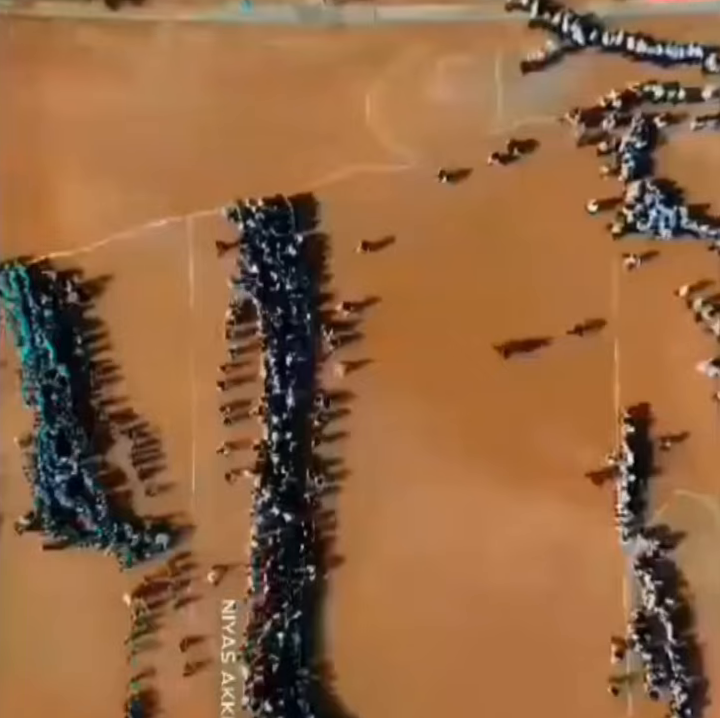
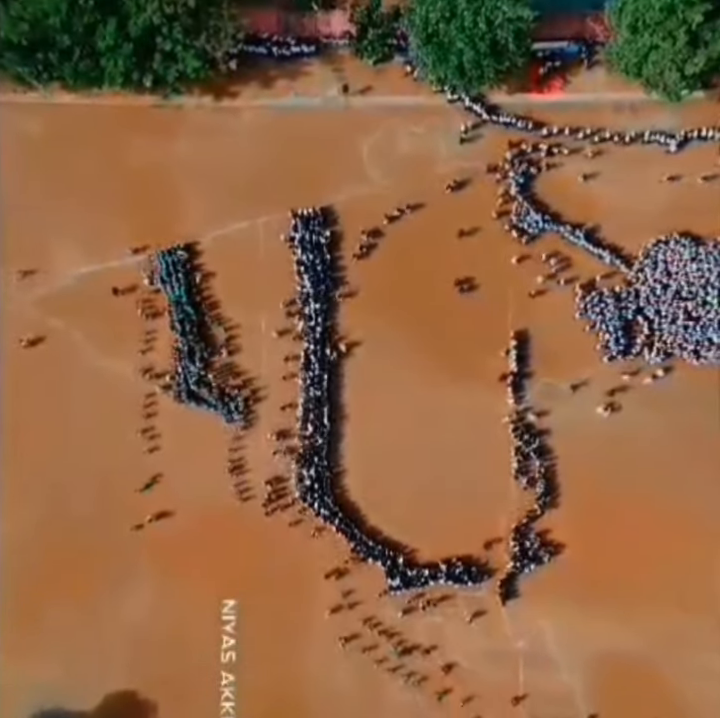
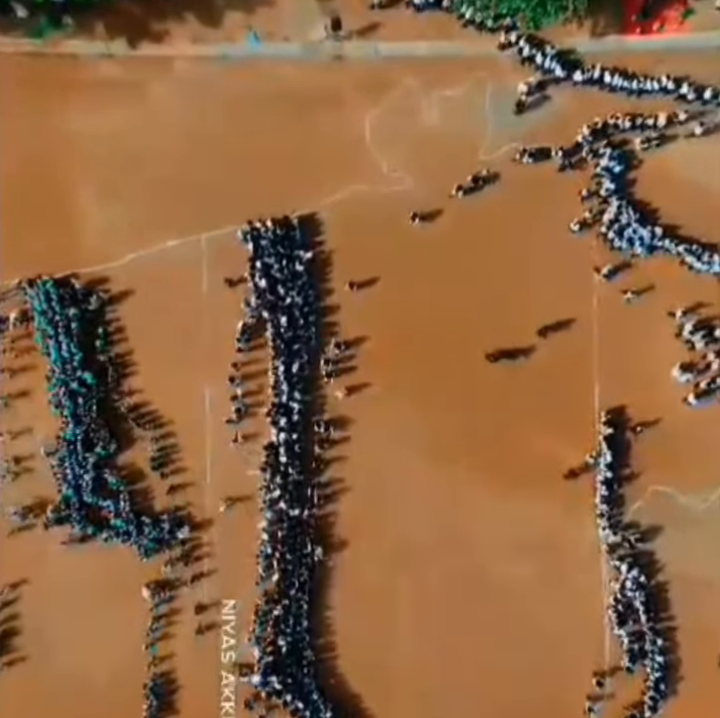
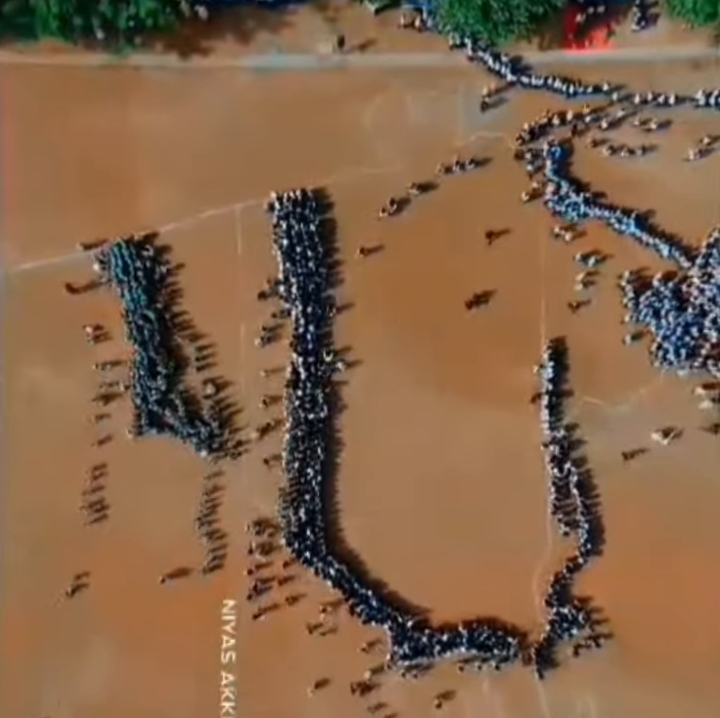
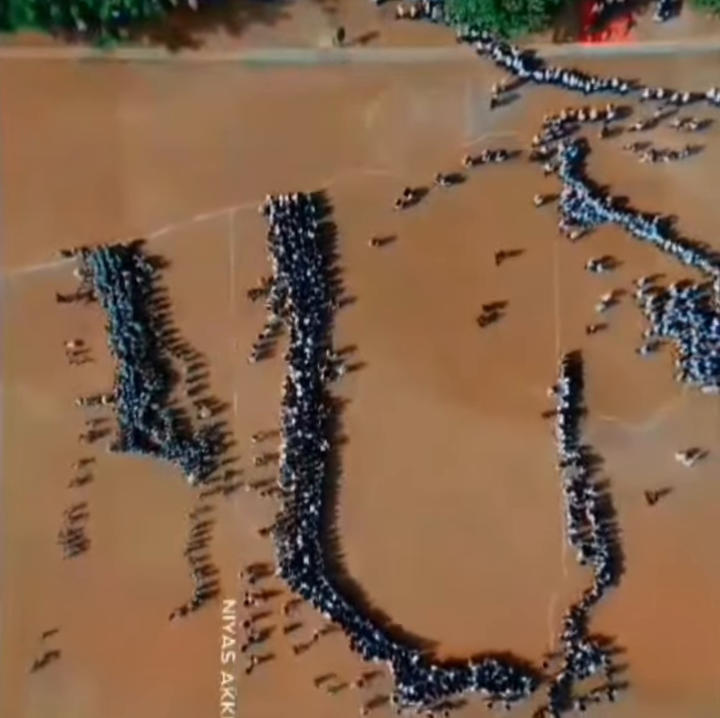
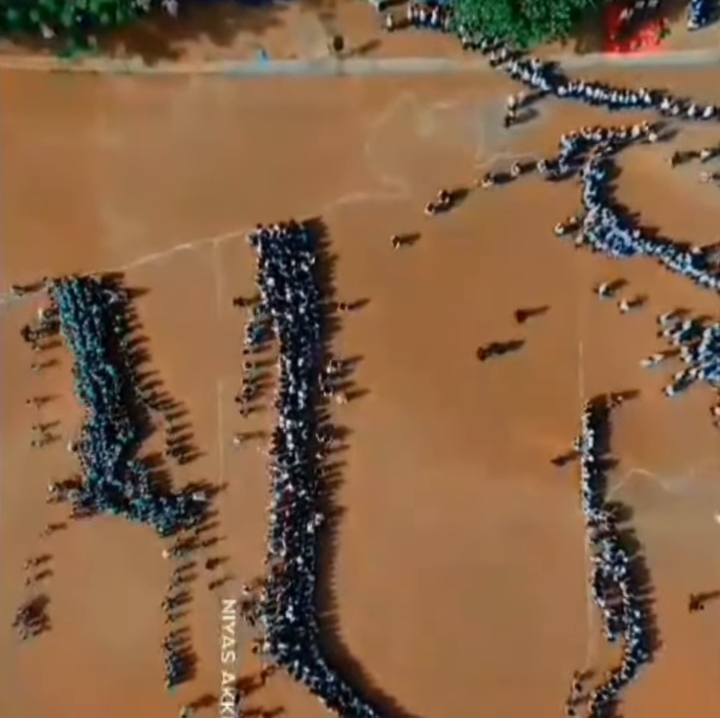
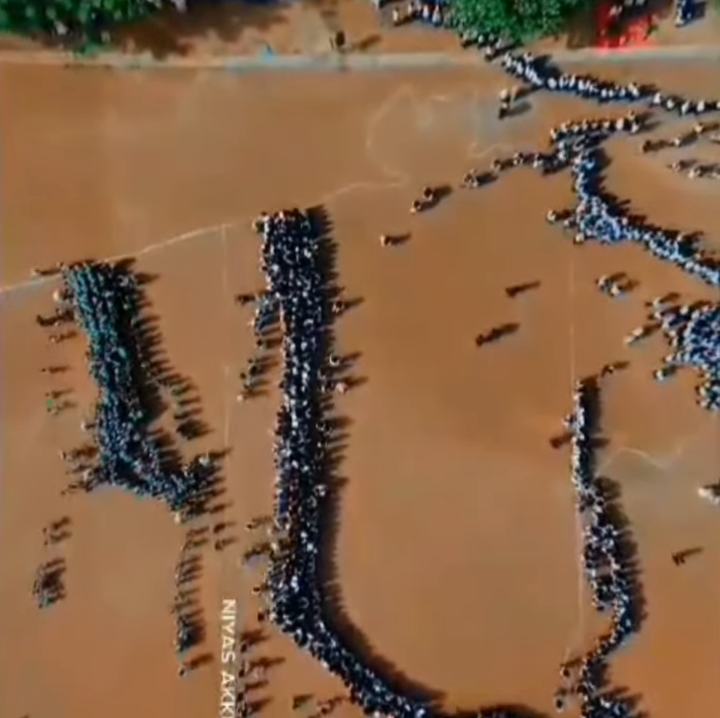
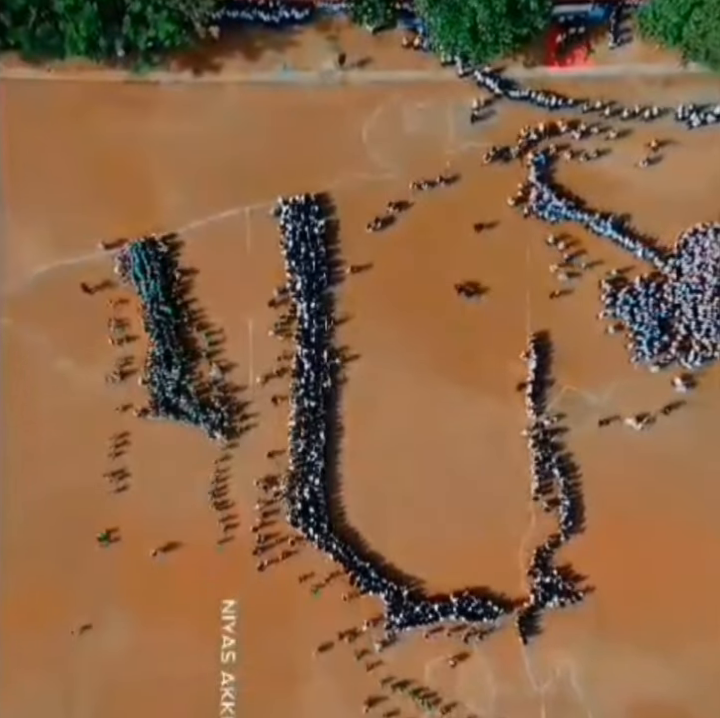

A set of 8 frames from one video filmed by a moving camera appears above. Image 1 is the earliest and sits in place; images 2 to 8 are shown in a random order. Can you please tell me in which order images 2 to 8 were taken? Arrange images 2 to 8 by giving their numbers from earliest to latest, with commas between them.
3, 6, 7, 5, 4, 8, 2
